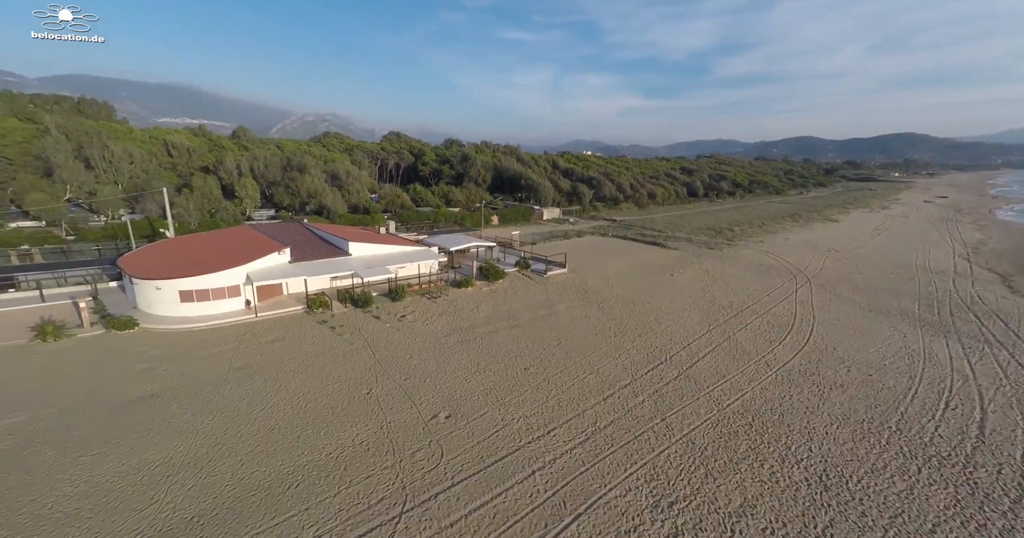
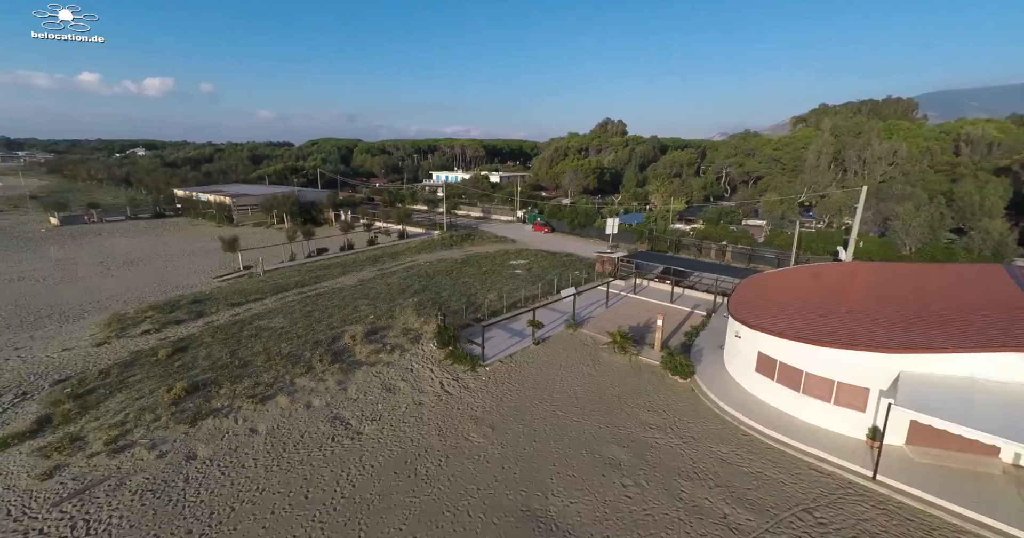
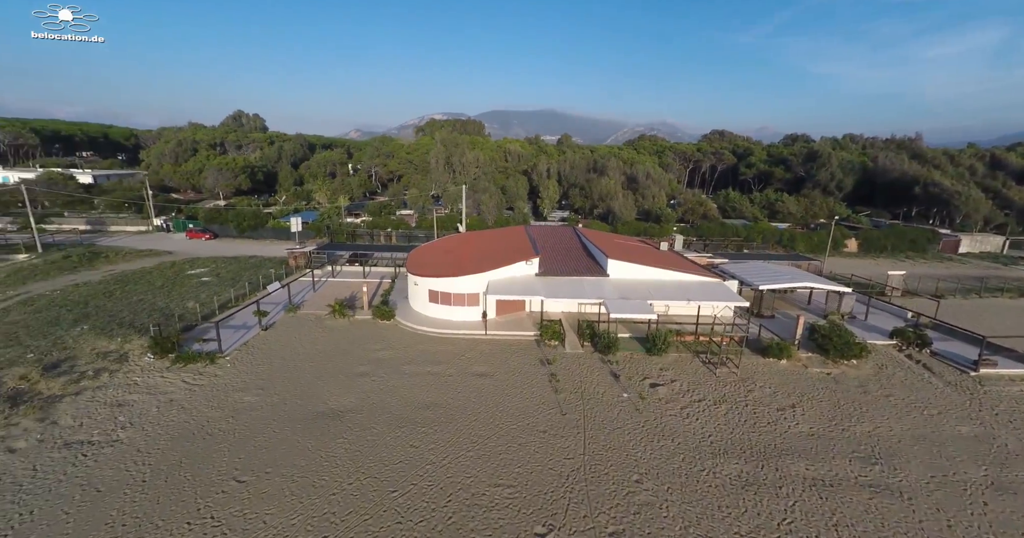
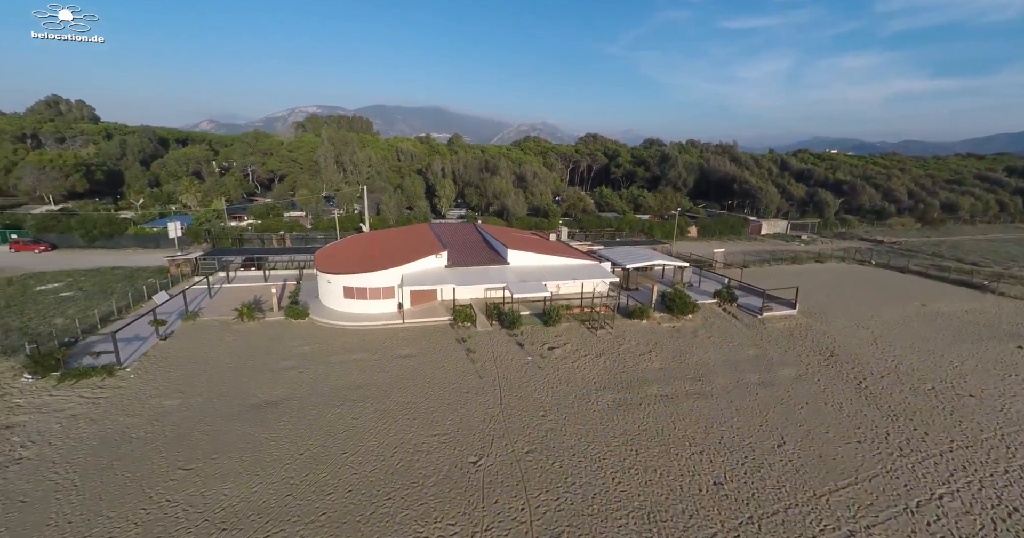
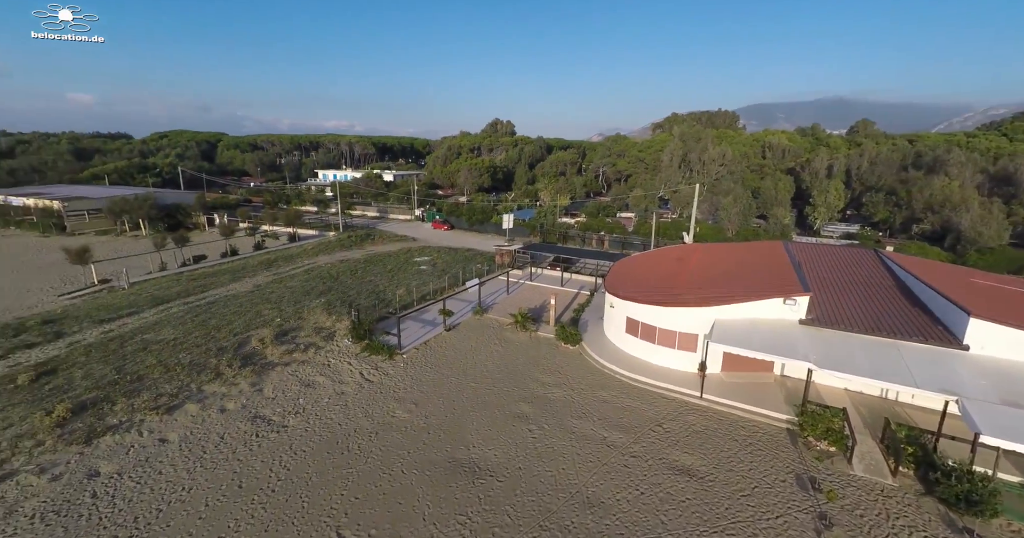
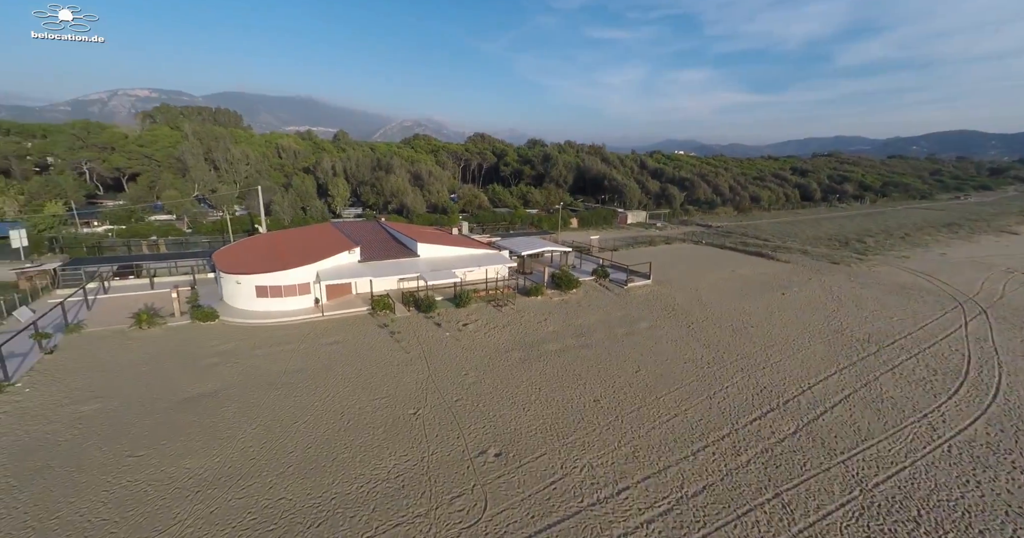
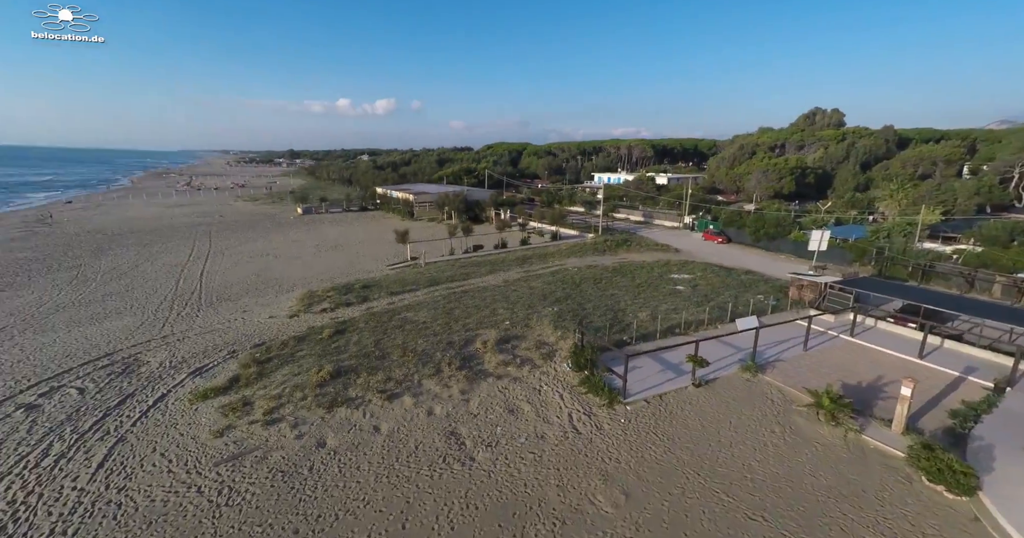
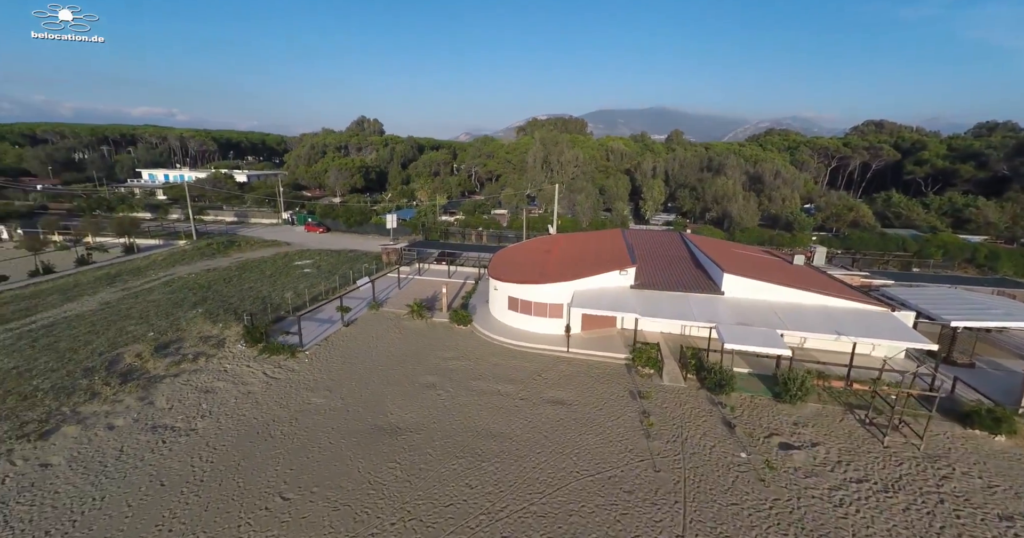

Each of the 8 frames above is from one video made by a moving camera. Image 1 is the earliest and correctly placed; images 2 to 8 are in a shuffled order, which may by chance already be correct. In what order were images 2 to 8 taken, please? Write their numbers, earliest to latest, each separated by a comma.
6, 4, 3, 8, 5, 2, 7
